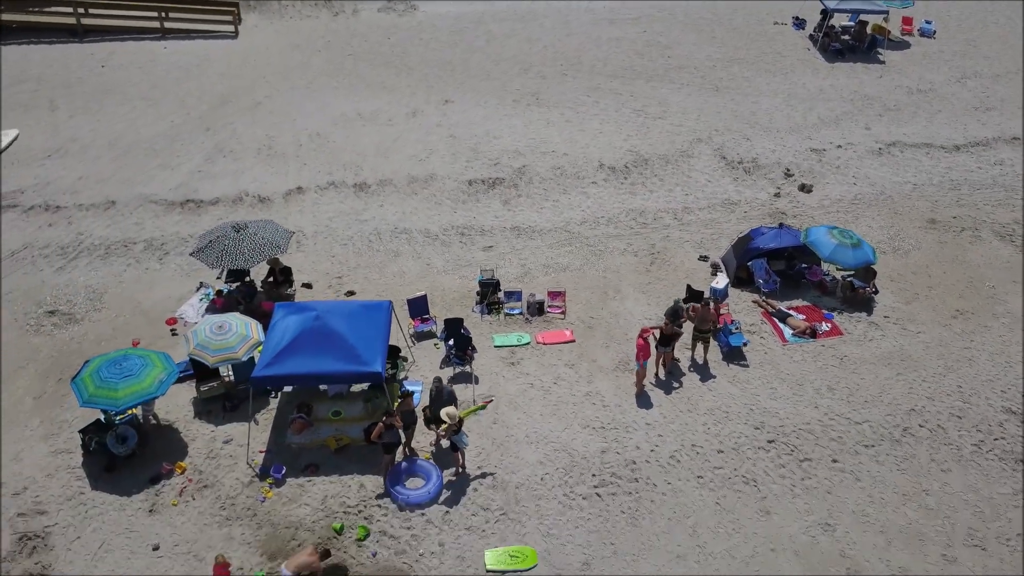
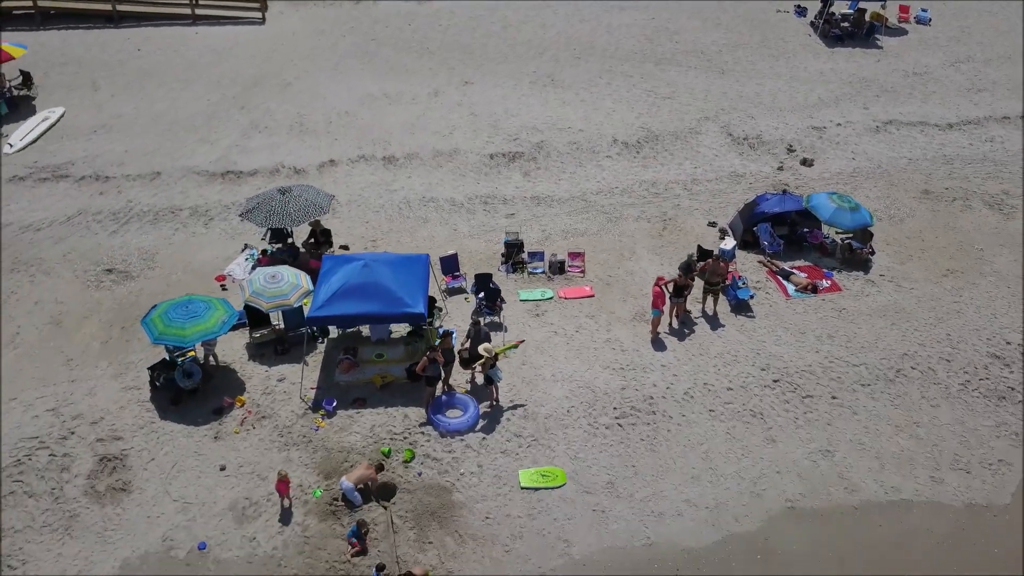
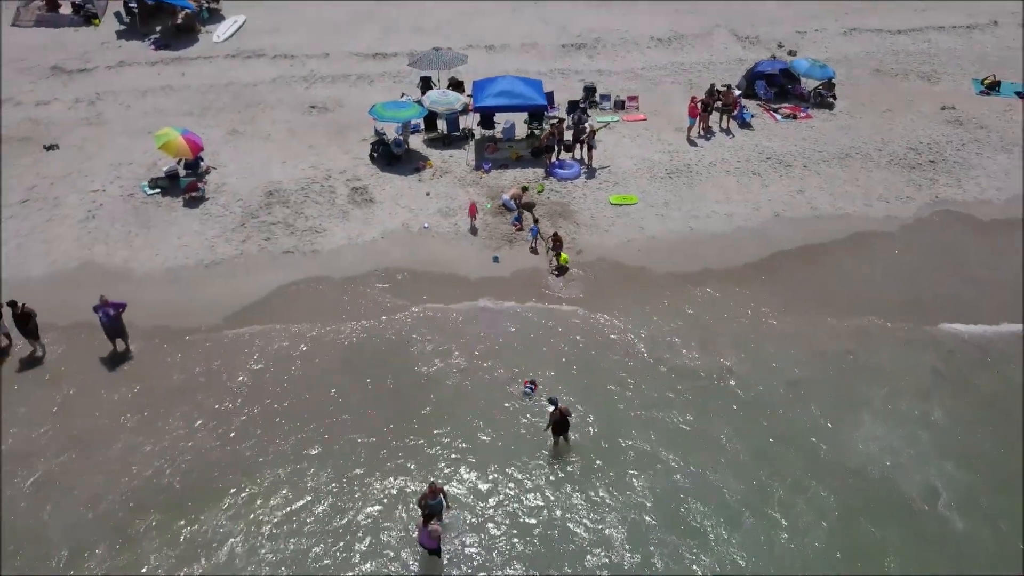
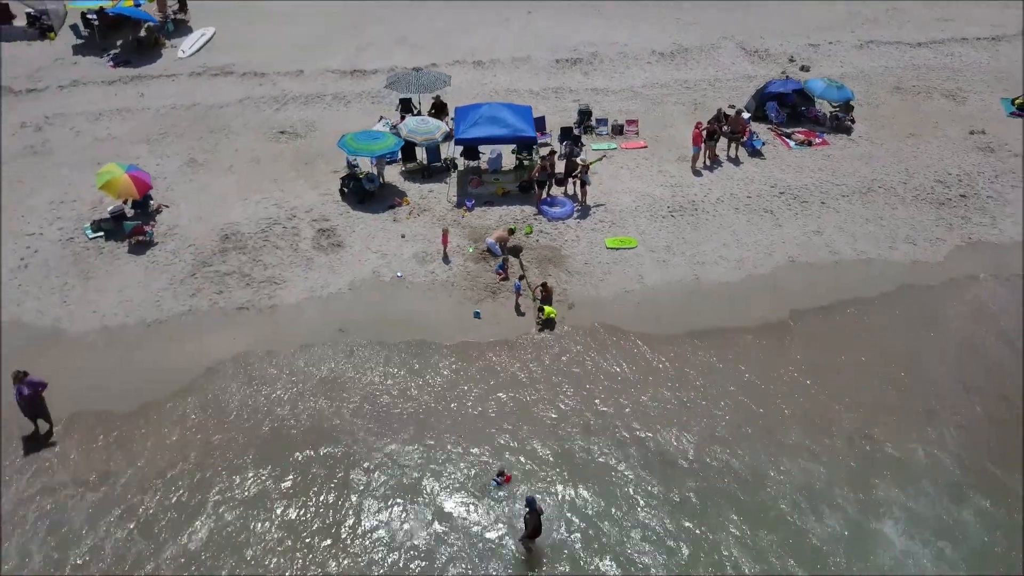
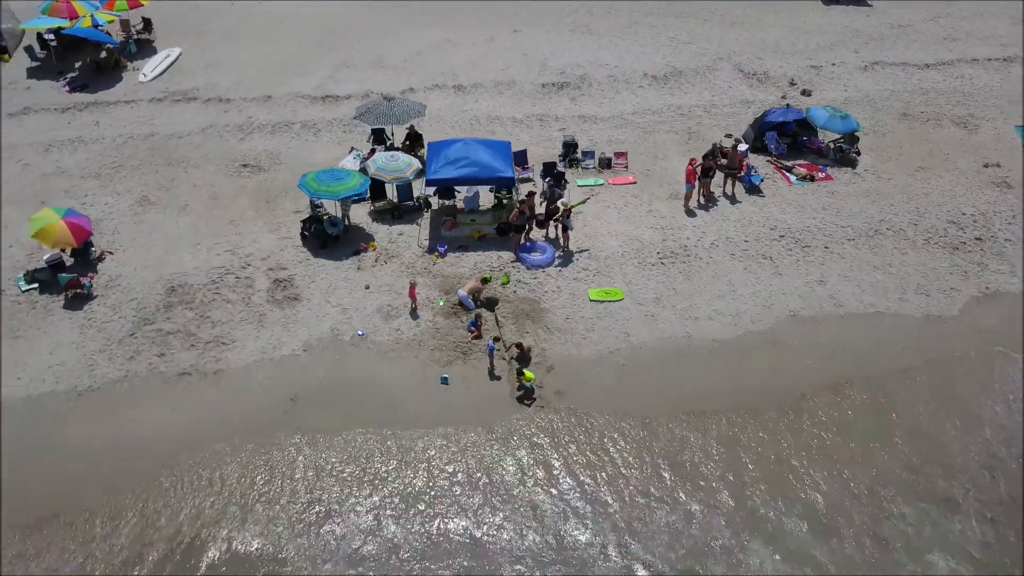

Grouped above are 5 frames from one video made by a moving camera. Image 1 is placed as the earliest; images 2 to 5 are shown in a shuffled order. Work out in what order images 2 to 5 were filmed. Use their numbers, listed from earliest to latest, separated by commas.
2, 5, 4, 3
